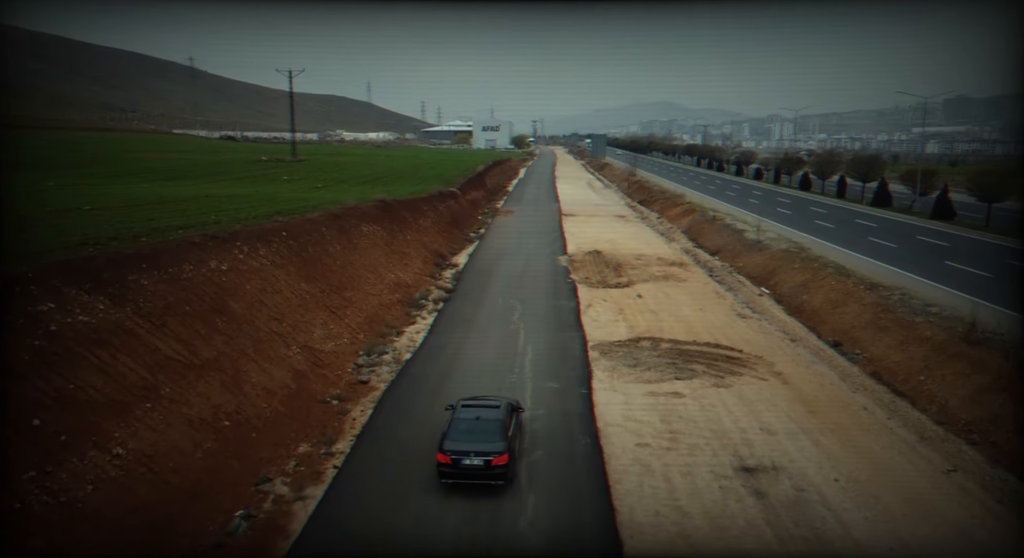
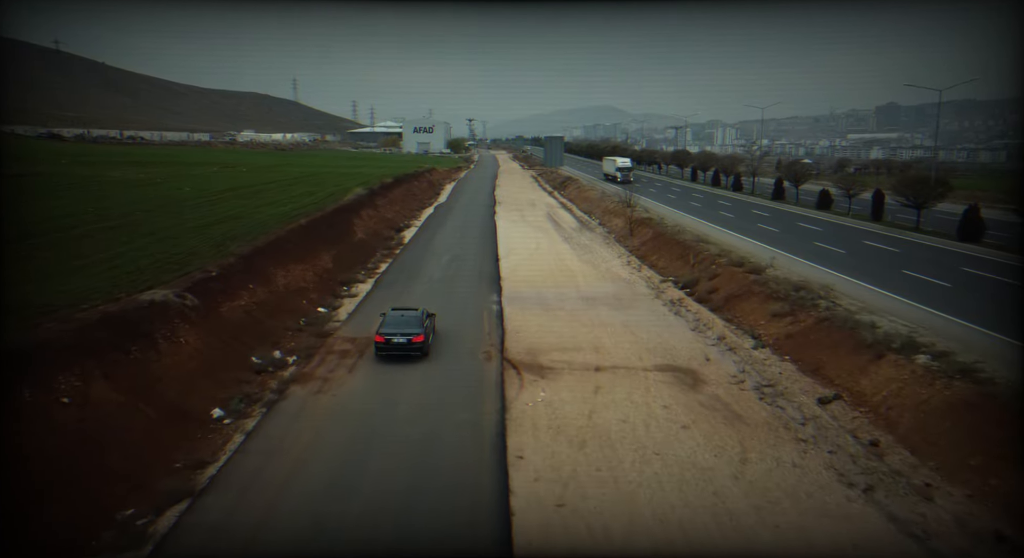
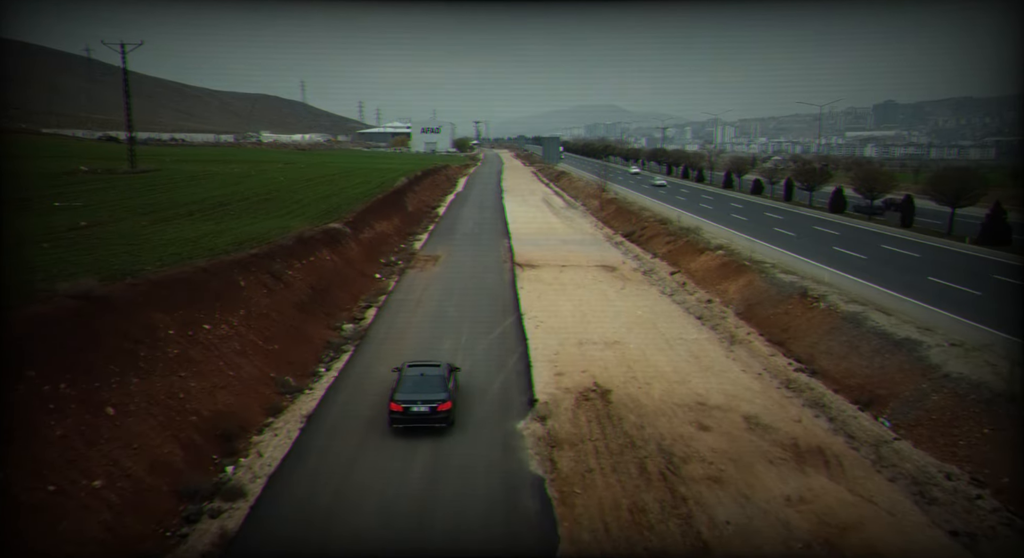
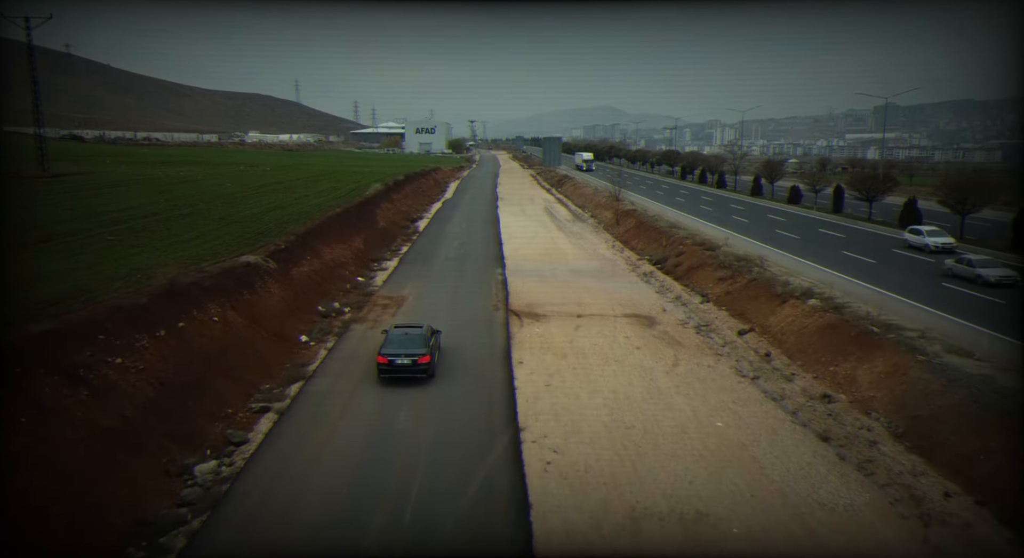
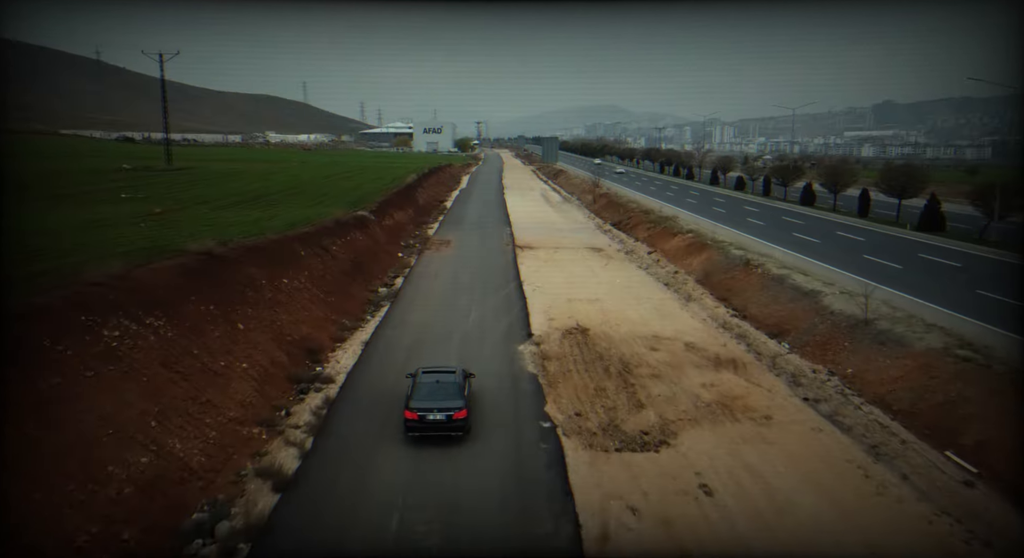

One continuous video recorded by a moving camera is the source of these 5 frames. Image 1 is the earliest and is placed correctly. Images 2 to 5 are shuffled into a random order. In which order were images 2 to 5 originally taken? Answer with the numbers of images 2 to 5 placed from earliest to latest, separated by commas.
5, 3, 4, 2
